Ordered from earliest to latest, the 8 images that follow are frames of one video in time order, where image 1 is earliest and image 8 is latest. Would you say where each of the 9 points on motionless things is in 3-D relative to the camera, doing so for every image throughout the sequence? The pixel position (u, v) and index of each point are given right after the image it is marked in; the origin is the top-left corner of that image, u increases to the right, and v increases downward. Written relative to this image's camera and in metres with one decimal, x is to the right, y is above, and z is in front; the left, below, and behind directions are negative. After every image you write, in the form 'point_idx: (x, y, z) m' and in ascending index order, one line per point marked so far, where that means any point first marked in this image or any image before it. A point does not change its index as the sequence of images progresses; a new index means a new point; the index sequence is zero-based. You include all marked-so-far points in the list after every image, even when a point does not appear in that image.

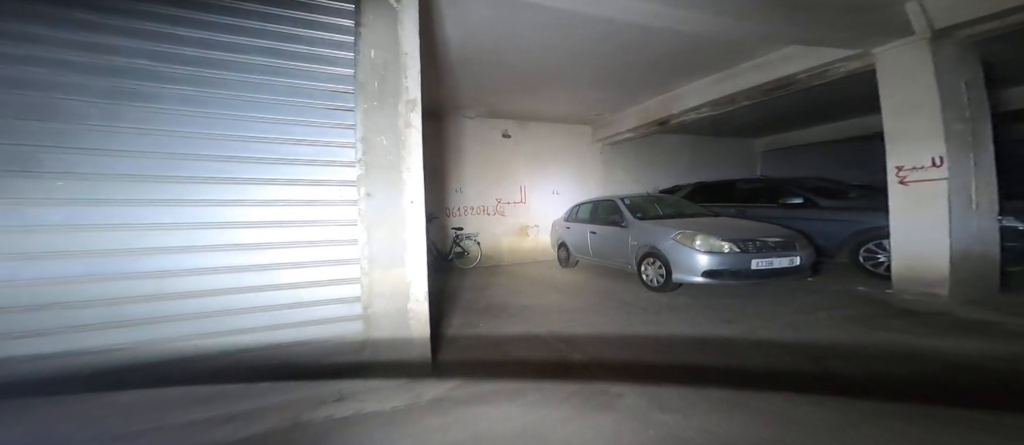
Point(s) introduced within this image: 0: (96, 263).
0: (-2.4, -0.1, +1.8) m
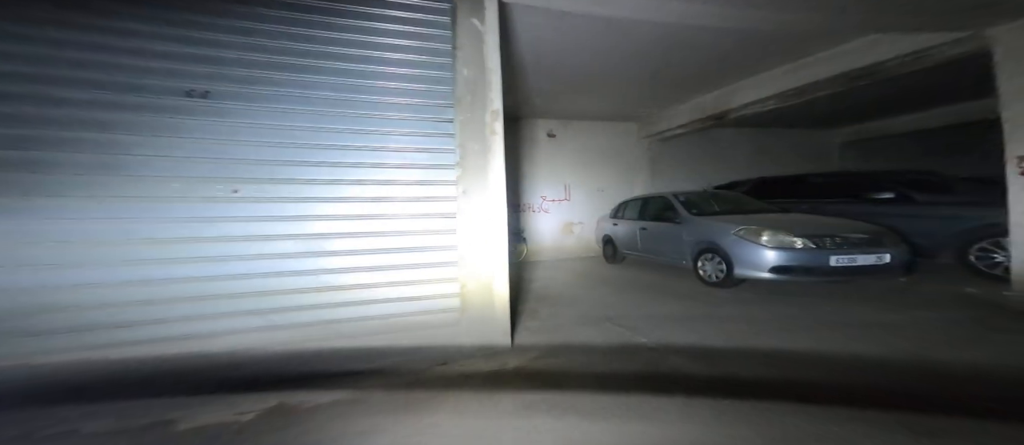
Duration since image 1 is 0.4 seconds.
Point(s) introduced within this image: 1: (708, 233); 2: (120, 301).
0: (-1.8, -0.2, +2.1) m
1: (+2.8, -0.2, +4.5) m
2: (-2.2, -0.4, +1.9) m
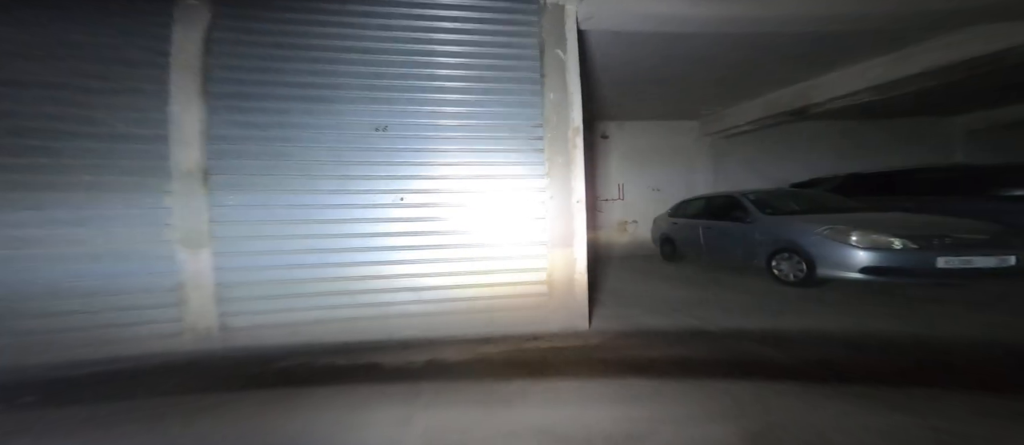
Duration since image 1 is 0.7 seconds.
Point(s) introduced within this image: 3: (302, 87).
0: (-1.1, -0.2, +2.8) m
1: (+3.8, -0.1, +4.5) m
2: (-1.5, -0.4, +2.7) m
3: (-1.6, +1.1, +2.6) m
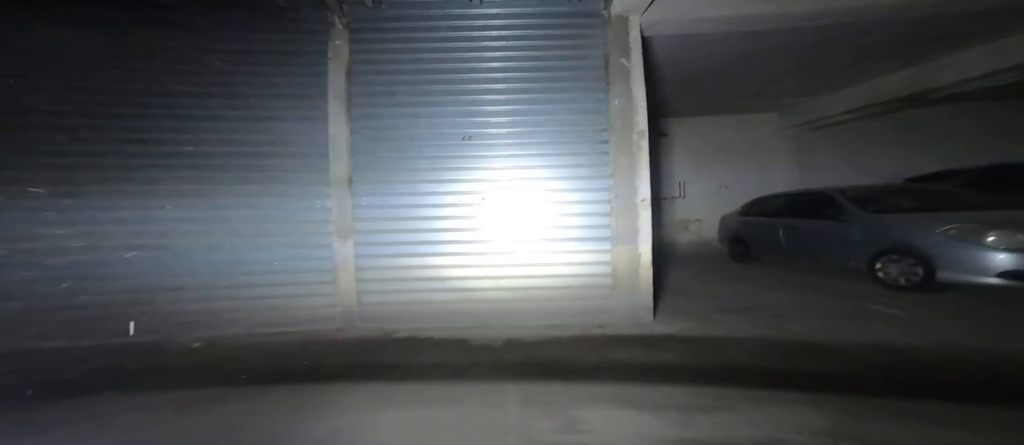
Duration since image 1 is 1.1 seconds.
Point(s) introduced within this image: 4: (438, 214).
0: (-0.4, -0.2, +3.3) m
1: (+4.7, -0.1, +4.0) m
2: (-0.8, -0.4, +3.3) m
3: (-1.0, +1.2, +3.2) m
4: (-0.8, +0.1, +3.3) m
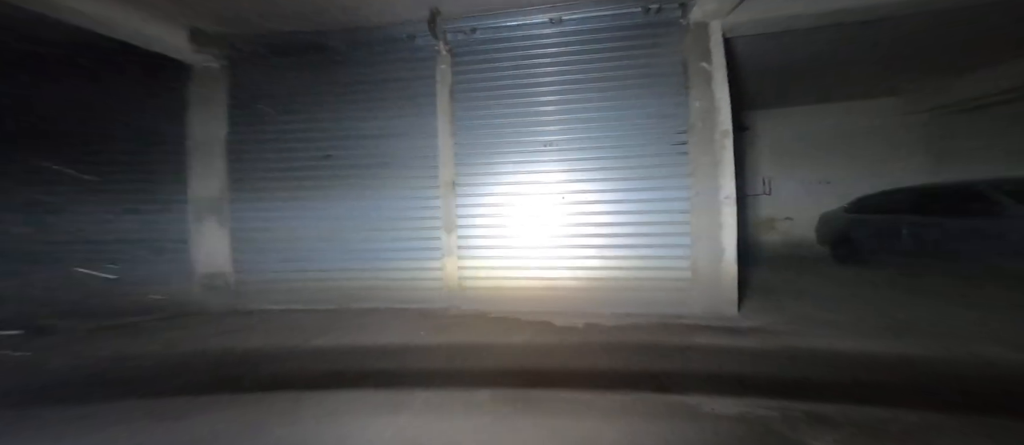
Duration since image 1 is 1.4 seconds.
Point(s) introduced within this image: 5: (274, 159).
0: (+0.5, -0.1, +3.7) m
1: (+5.6, -0.1, +3.3) m
2: (+0.1, -0.4, +3.8) m
3: (-0.1, +1.2, +3.7) m
4: (+0.1, +0.1, +3.7) m
5: (-3.0, +0.8, +4.0) m
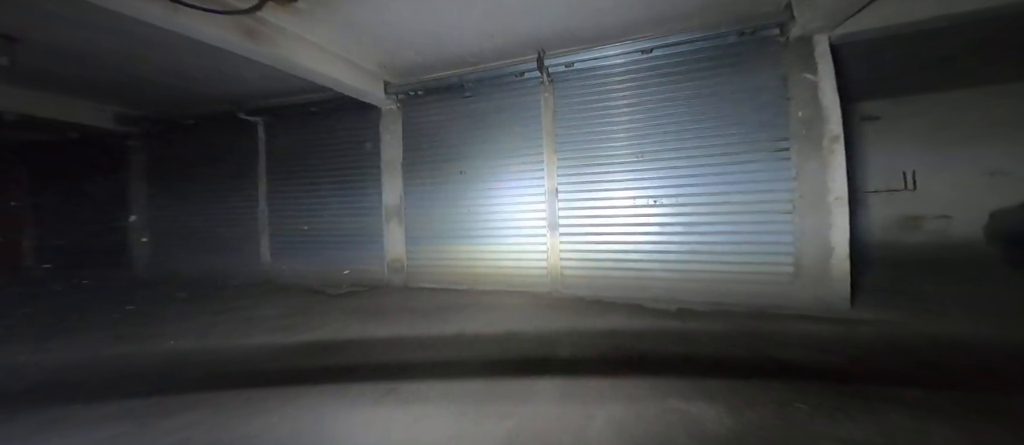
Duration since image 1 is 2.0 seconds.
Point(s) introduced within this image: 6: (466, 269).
0: (+1.8, -0.1, +4.2) m
1: (+6.6, -0.1, +2.4) m
2: (+1.4, -0.4, +4.4) m
3: (+1.2, +1.2, +4.4) m
4: (+1.4, +0.1, +4.3) m
5: (-1.5, +0.8, +5.4) m
6: (-0.8, -0.8, +5.2) m
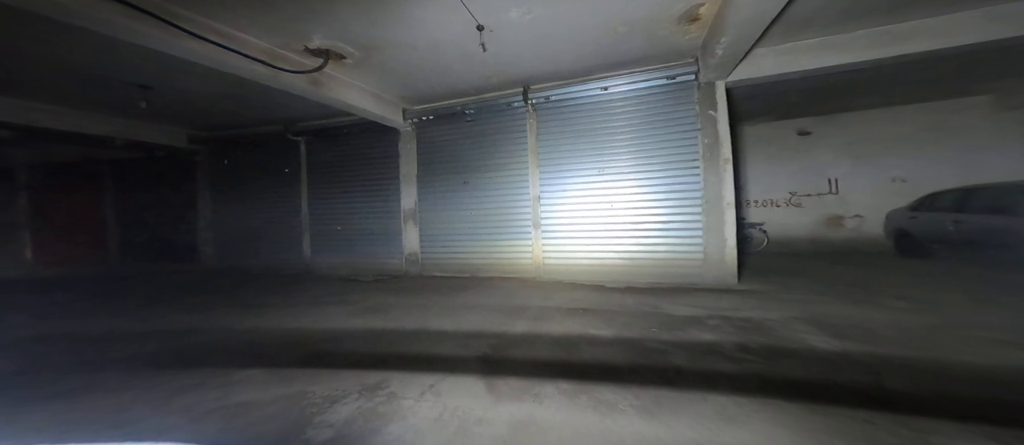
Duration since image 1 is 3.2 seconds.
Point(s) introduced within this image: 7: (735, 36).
0: (+1.6, -0.1, +5.3) m
1: (+6.3, 0.0, +3.3) m
2: (+1.2, -0.3, +5.5) m
3: (+1.0, +1.2, +5.5) m
4: (+1.2, +0.1, +5.4) m
5: (-1.6, +0.7, +6.7) m
6: (-0.9, -0.8, +6.4) m
7: (+2.5, +2.2, +3.7) m
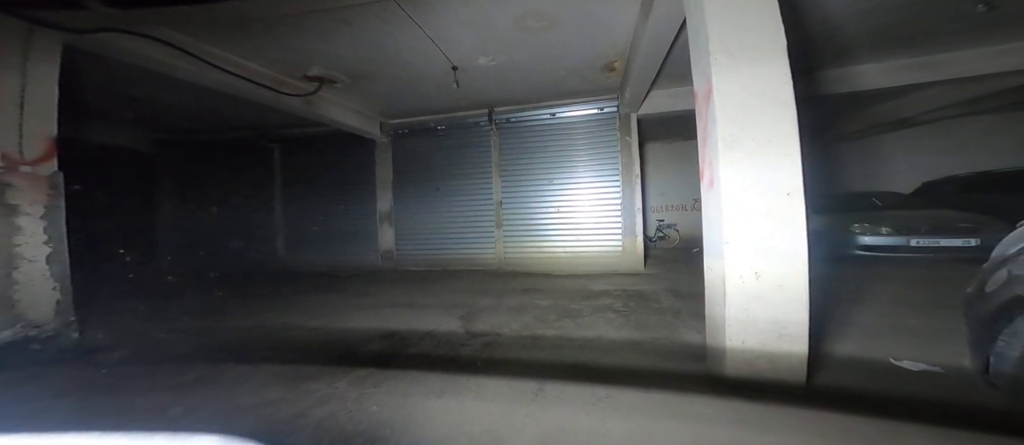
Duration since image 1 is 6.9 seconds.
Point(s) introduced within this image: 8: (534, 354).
0: (+0.9, -0.1, +6.6) m
1: (+5.8, 0.0, +5.2) m
2: (+0.5, -0.4, +6.8) m
3: (+0.3, +1.2, +6.8) m
4: (+0.5, +0.1, +6.7) m
5: (-2.4, +0.7, +7.6) m
6: (-1.7, -0.8, +7.4) m
7: (+2.0, +2.1, +5.1) m
8: (+0.2, -1.1, +2.8) m
